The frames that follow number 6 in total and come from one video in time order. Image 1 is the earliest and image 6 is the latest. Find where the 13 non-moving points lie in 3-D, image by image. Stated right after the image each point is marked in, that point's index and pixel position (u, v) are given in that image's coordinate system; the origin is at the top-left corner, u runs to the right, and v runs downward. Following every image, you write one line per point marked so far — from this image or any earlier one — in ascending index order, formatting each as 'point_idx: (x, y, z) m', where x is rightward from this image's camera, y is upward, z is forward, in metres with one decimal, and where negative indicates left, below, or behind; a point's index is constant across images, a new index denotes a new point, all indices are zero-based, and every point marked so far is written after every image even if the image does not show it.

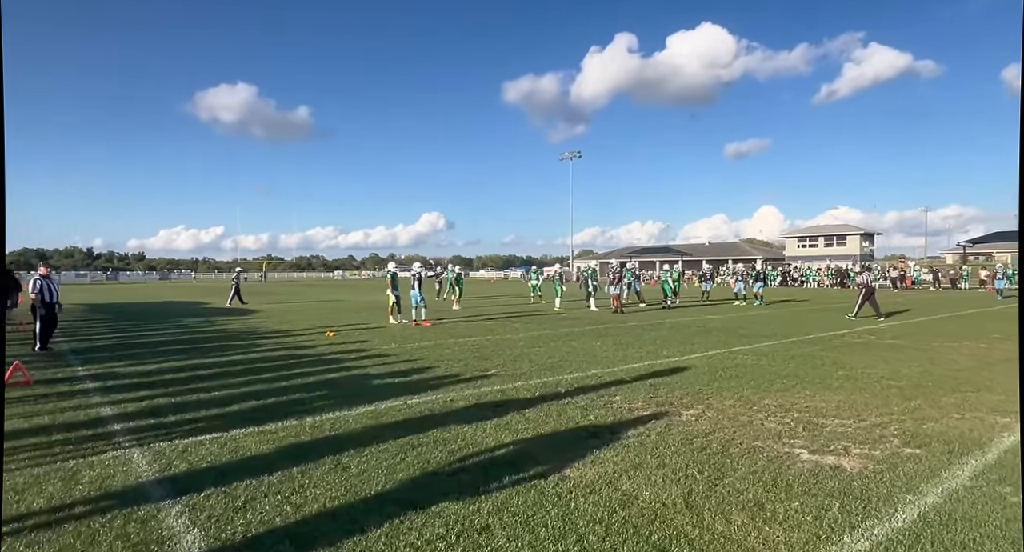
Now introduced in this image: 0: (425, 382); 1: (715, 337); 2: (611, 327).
0: (-1.1, -1.3, +7.9) m
1: (+3.1, -0.9, +9.8) m
2: (+2.2, -1.2, +14.2) m
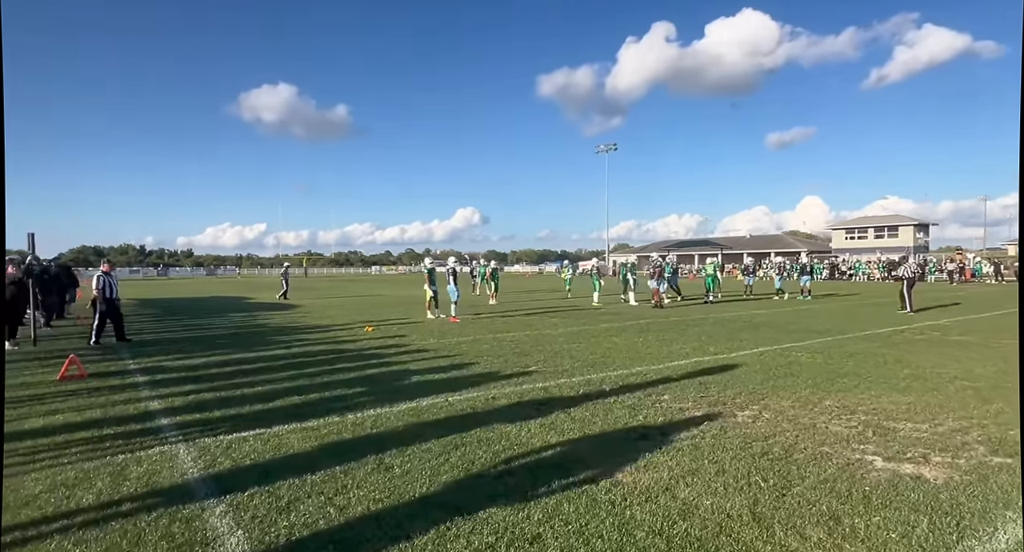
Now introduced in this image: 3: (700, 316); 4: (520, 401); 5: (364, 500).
0: (-0.6, -1.3, +7.8) m
1: (+3.7, -0.8, +9.4) m
2: (+3.1, -1.1, +13.9) m
3: (+4.2, -1.0, +14.5) m
4: (+0.1, -1.2, +6.2) m
5: (-0.9, -1.3, +3.7) m
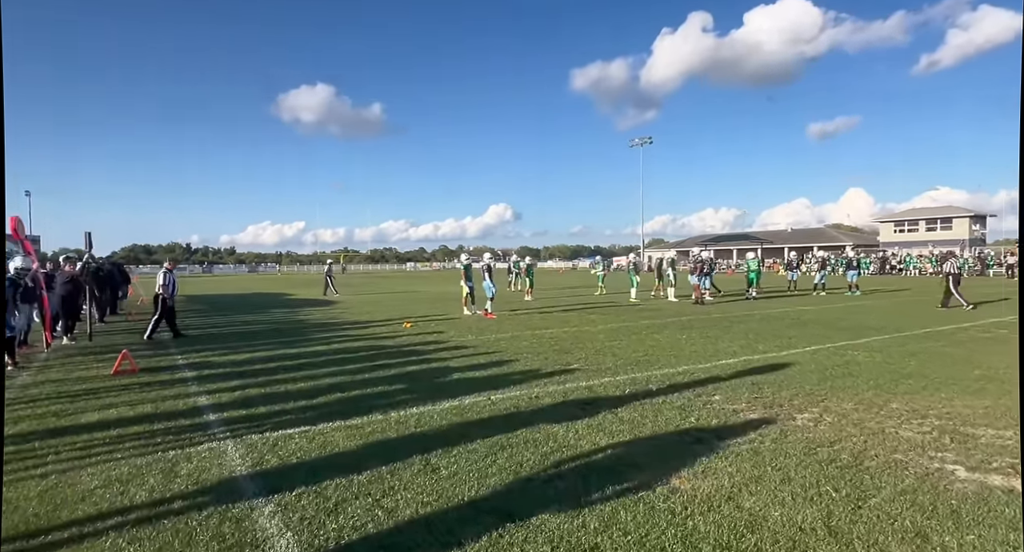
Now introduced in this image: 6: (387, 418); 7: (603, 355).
0: (-0.1, -1.2, +7.7) m
1: (+4.3, -0.8, +9.1) m
2: (+3.9, -1.0, +13.6) m
3: (+5.1, -0.9, +14.1) m
4: (+0.5, -1.2, +6.1) m
5: (-0.6, -1.3, +3.6) m
6: (-1.2, -1.3, +6.0) m
7: (+1.3, -1.1, +9.2) m
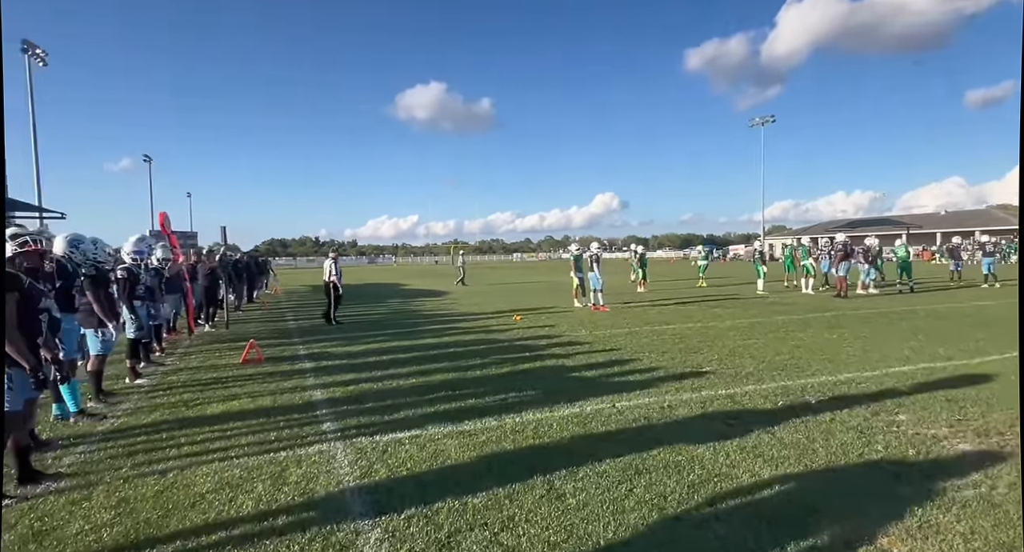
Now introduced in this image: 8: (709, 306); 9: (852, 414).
0: (+1.3, -1.1, +7.0) m
1: (+5.8, -0.7, +7.6) m
2: (+6.2, -0.8, +12.1) m
3: (+7.5, -0.7, +12.4) m
4: (+1.6, -1.1, +5.3) m
5: (+0.1, -1.3, +3.0) m
6: (-0.1, -1.3, +5.5) m
7: (+2.9, -1.0, +8.2) m
8: (+5.3, -0.8, +17.3) m
9: (+2.4, -1.0, +4.5) m
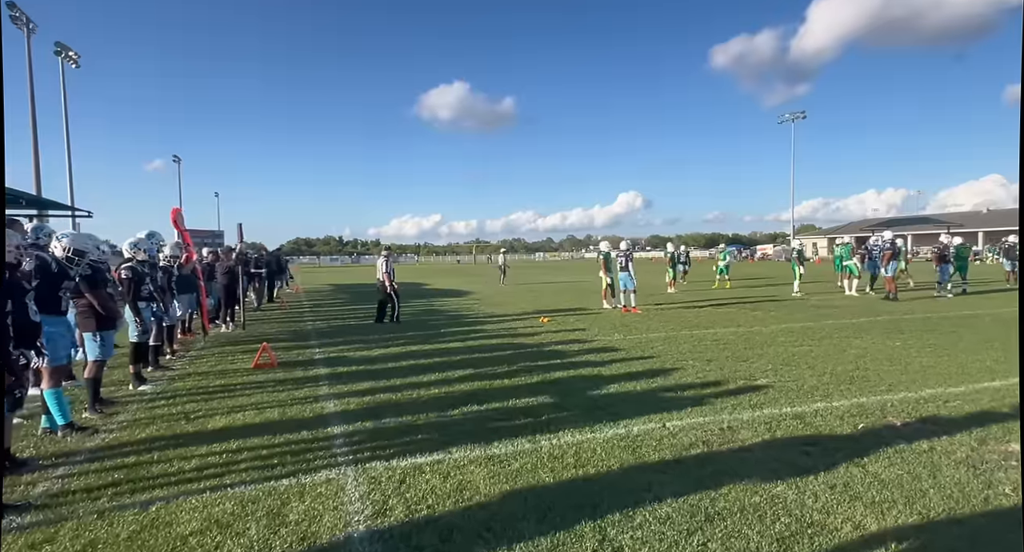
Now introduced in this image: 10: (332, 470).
0: (+1.6, -1.2, +6.2) m
1: (+6.2, -0.7, +6.7) m
2: (+6.7, -0.8, +11.2) m
3: (+8.0, -0.8, +11.4) m
4: (+1.9, -1.1, +4.5) m
5: (+0.3, -1.3, +2.3) m
6: (+0.2, -1.3, +4.8) m
7: (+3.3, -1.0, +7.3) m
8: (+6.0, -0.8, +16.4) m
9: (+2.6, -1.0, +3.7) m
10: (-1.3, -1.4, +4.5) m
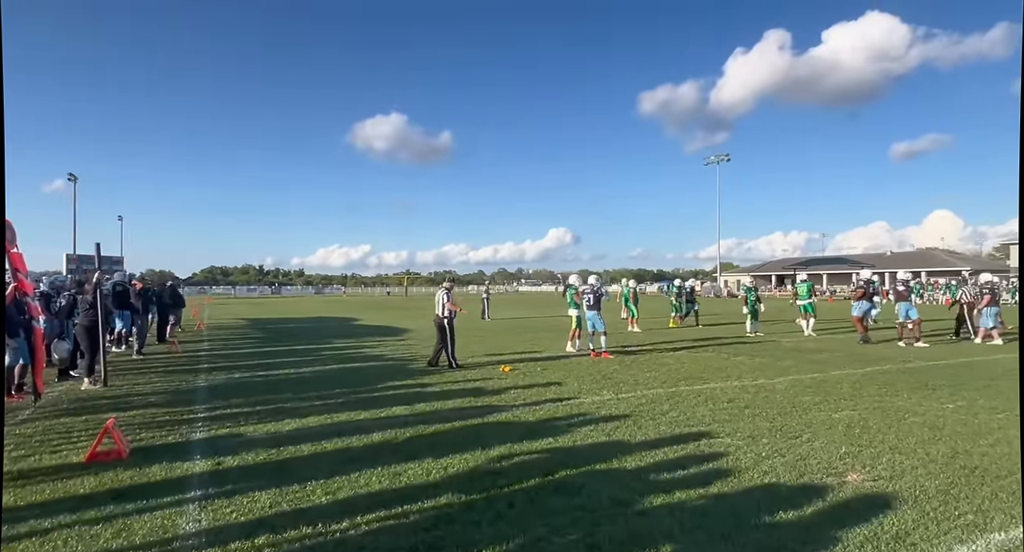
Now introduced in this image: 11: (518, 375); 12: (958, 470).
0: (+1.6, -1.5, +3.8) m
1: (+6.1, -1.1, +4.8) m
2: (+6.1, -1.5, +9.3) m
3: (+7.4, -1.5, +9.7) m
4: (+2.0, -1.4, +2.2) m
5: (+0.8, -1.4, -0.2) m
6: (+0.4, -1.5, +2.2) m
7: (+3.2, -1.5, +5.2) m
8: (+4.8, -1.7, +14.5) m
9: (+2.9, -1.2, +1.5) m
10: (-1.1, -1.6, +1.8) m
11: (+0.1, -1.6, +10.5) m
12: (+3.6, -1.5, +5.2) m
